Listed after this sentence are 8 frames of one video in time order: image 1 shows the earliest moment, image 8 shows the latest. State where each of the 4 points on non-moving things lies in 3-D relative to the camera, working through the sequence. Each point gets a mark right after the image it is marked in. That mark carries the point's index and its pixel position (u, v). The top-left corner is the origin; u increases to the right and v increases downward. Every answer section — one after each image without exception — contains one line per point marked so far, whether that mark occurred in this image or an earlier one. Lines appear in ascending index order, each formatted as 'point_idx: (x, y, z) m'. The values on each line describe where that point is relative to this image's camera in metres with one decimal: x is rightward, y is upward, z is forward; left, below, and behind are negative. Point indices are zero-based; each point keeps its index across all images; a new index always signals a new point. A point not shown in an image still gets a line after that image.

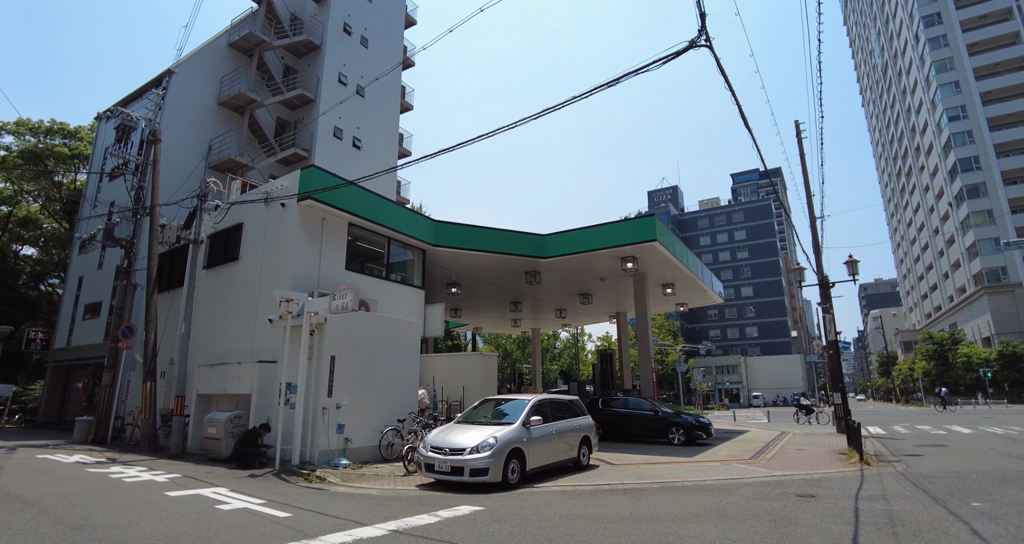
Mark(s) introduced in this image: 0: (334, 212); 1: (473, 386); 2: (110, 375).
0: (-4.7, +1.5, +13.9) m
1: (-1.0, -3.1, +14.2) m
2: (-12.4, -3.2, +16.1) m
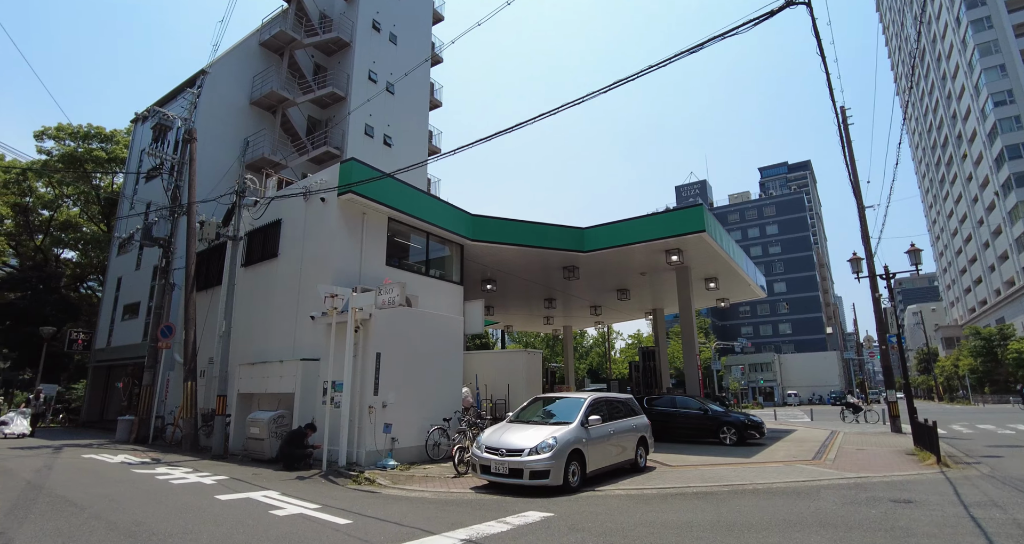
0: (-3.5, +1.7, +13.5) m
1: (+0.2, -2.9, +13.7) m
2: (-11.1, -3.1, +16.1) m
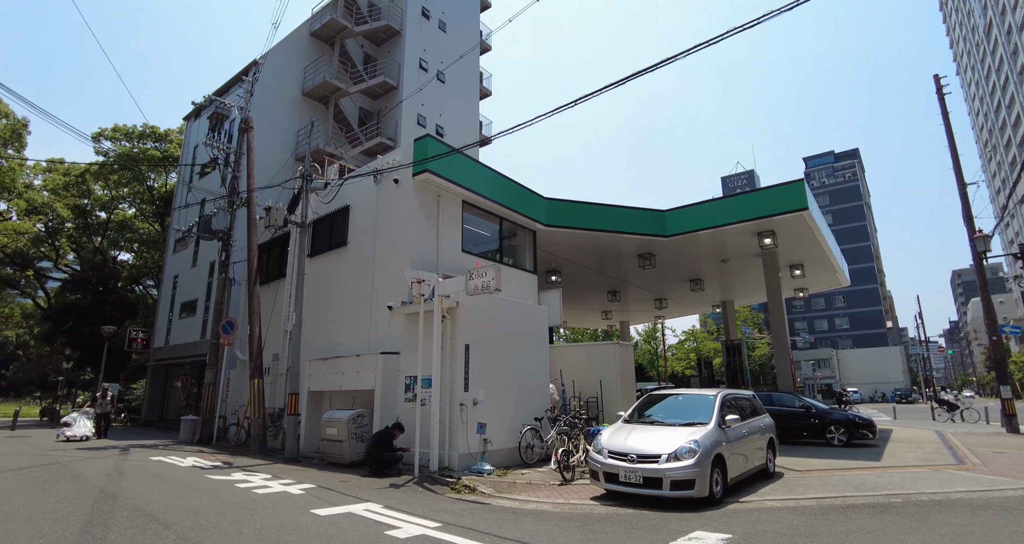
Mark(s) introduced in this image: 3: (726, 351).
0: (-1.4, +2.0, +12.4) m
1: (+2.4, -2.5, +12.3) m
2: (-8.8, -2.9, +15.4) m
3: (+8.1, -2.9, +20.0) m
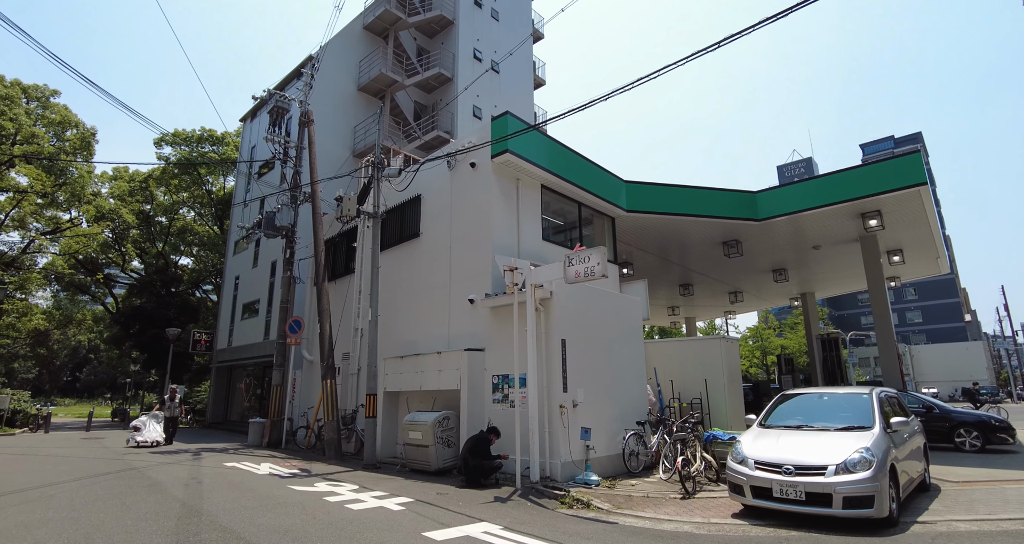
0: (+0.4, +2.2, +11.3) m
1: (+4.3, -2.2, +11.0) m
2: (-6.6, -2.9, +14.8) m
3: (+10.5, -2.5, +18.2) m
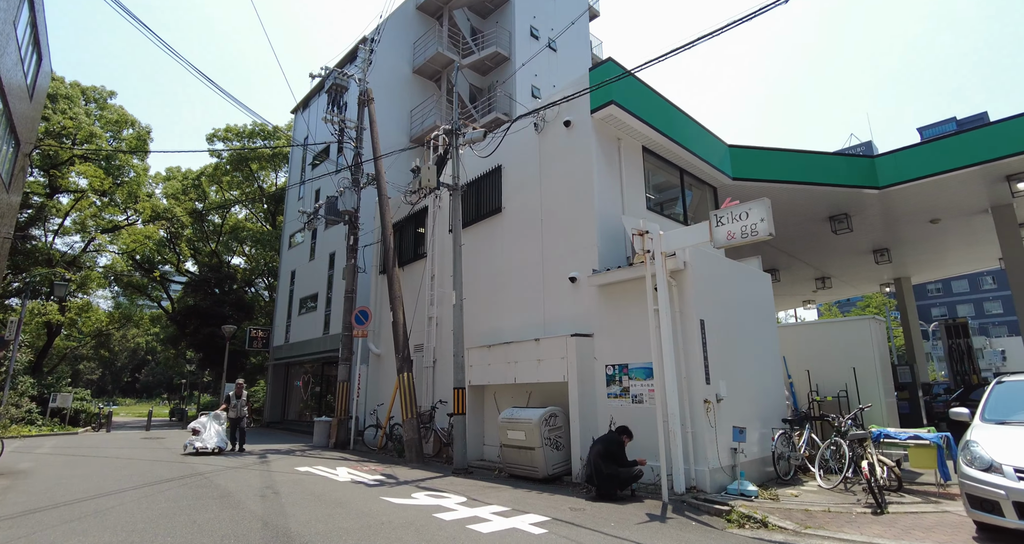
0: (+2.3, +2.7, +9.7) m
1: (+6.2, -1.6, +9.1) m
2: (-4.4, -2.5, +13.7) m
3: (+12.9, -1.8, +15.9) m
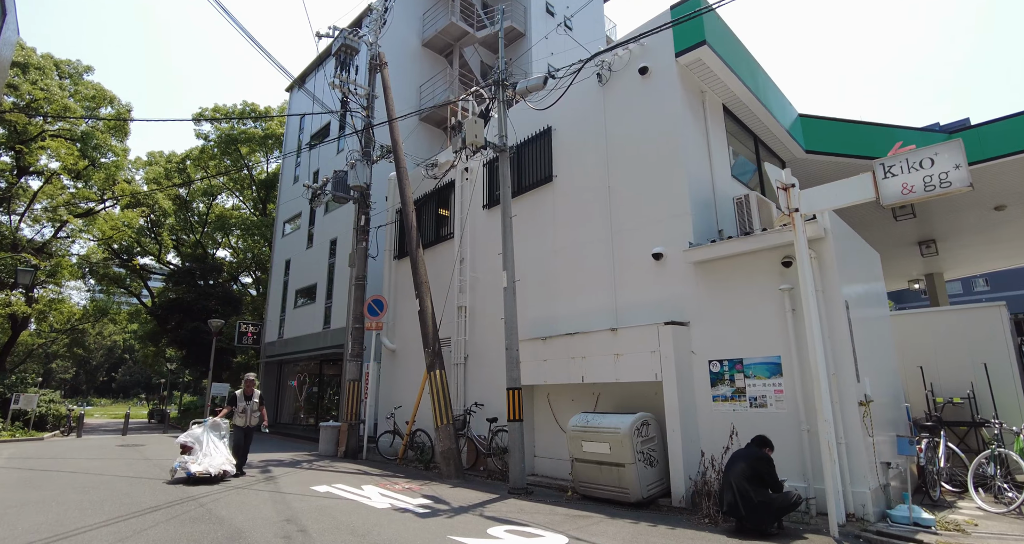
0: (+3.3, +3.0, +8.2) m
1: (+7.2, -1.3, +7.6) m
2: (-3.5, -2.1, +11.9) m
3: (+13.7, -1.6, +14.6) m
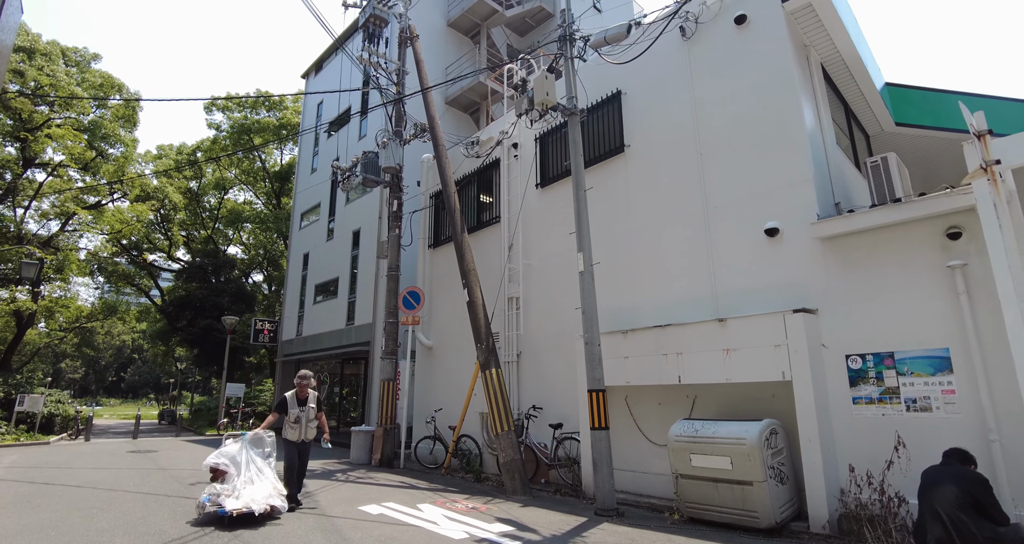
0: (+4.3, +3.3, +7.0) m
1: (+8.2, -1.0, +6.4) m
2: (-2.5, -1.9, +10.8) m
3: (+14.8, -1.3, +13.3) m
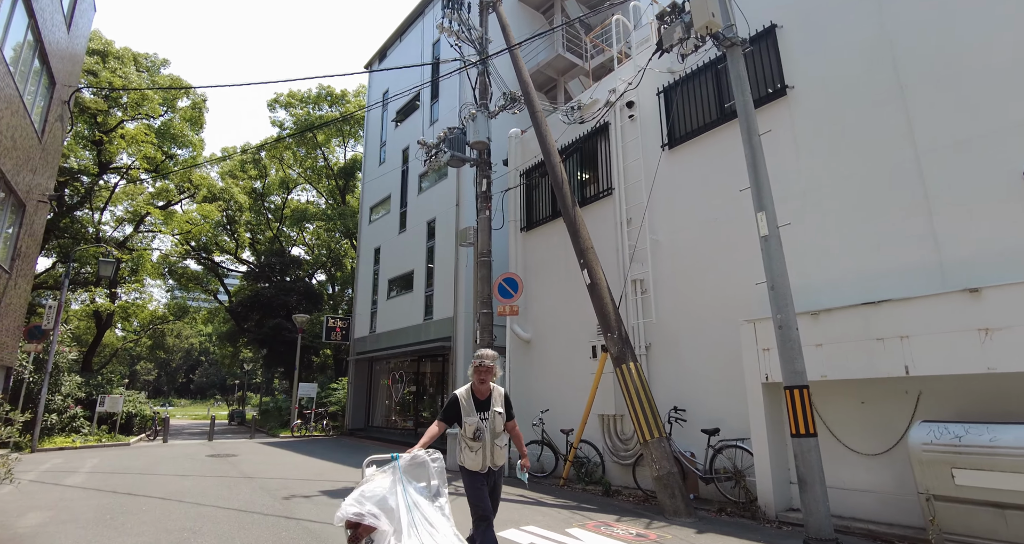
0: (+5.9, +3.7, +5.2) m
1: (+9.8, -0.5, +4.4) m
2: (-0.4, -1.6, +9.6) m
3: (+17.0, -0.6, +10.7) m
